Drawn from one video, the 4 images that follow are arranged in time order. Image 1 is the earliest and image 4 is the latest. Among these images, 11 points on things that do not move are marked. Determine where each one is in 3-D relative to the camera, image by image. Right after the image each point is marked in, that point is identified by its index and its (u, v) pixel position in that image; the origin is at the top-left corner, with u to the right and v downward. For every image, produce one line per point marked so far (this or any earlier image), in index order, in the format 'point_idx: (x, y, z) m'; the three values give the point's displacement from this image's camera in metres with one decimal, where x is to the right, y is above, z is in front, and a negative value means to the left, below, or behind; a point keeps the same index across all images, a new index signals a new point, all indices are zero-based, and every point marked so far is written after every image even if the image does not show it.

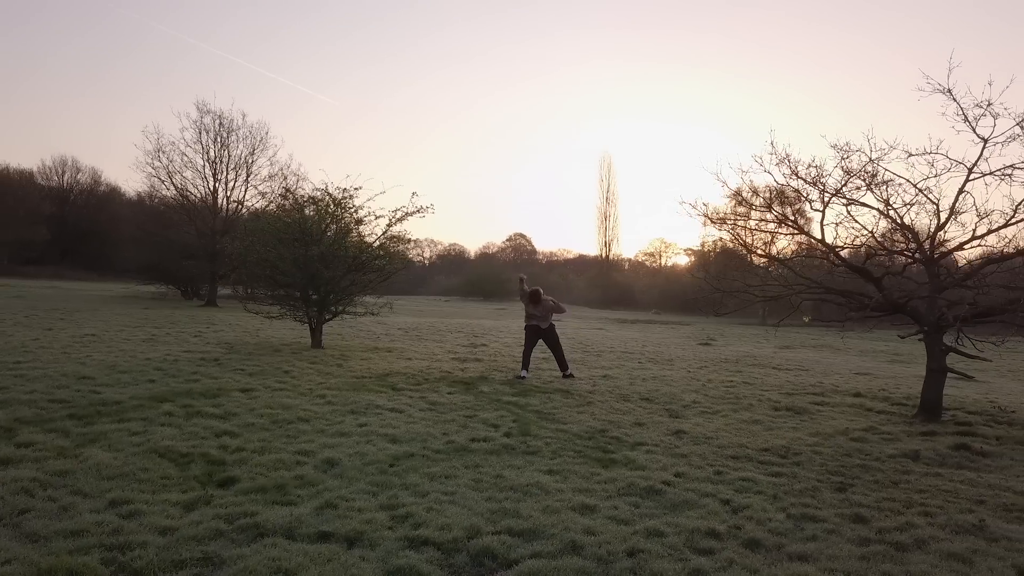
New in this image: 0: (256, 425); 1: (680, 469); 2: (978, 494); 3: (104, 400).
0: (-2.6, -1.4, +5.9) m
1: (+1.5, -1.6, +5.1) m
2: (+3.9, -1.7, +4.8) m
3: (-4.6, -1.3, +6.6) m
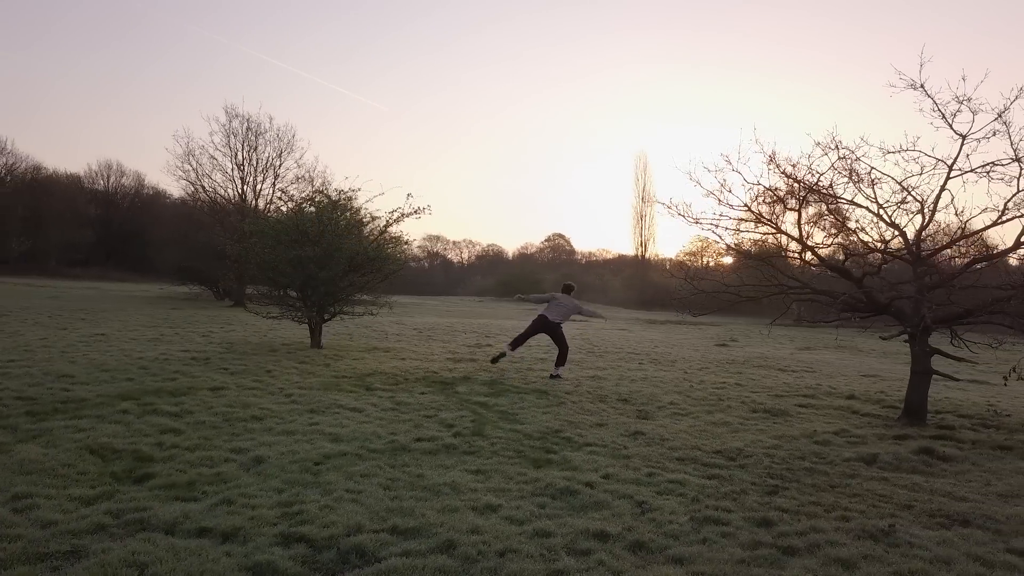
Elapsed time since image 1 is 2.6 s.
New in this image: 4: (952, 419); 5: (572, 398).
0: (-3.2, -1.4, +6.0) m
1: (+0.9, -1.6, +5.1) m
2: (+3.3, -1.7, +4.7) m
3: (-5.2, -1.3, +6.8) m
4: (+7.8, -2.3, +10.2) m
5: (+1.1, -1.9, +9.9) m
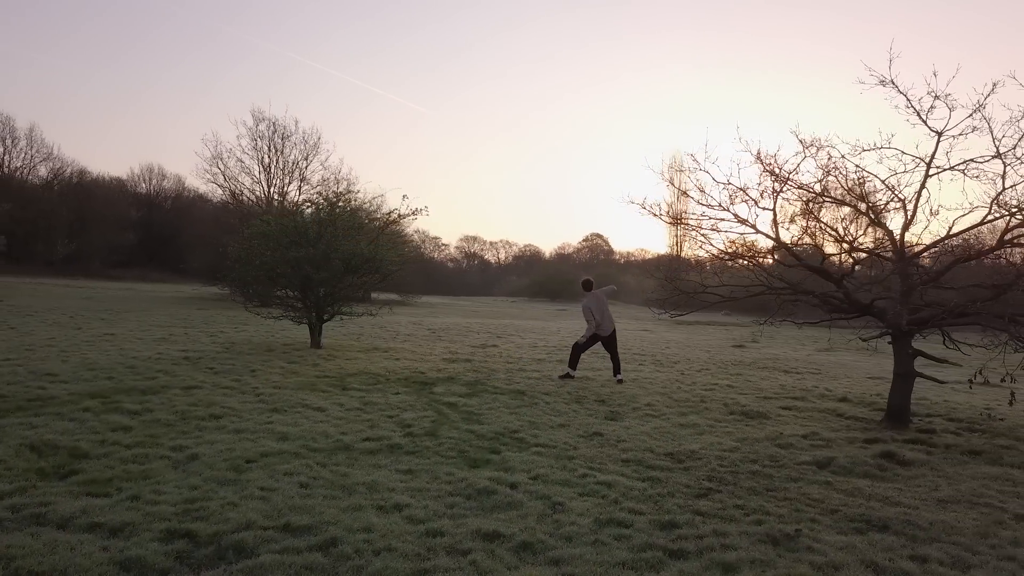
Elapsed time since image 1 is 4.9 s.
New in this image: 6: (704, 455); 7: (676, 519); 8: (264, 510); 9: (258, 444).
0: (-3.7, -1.4, +6.2) m
1: (+0.3, -1.6, +5.1) m
2: (+2.7, -1.7, +4.6) m
3: (-5.7, -1.3, +7.0) m
4: (+7.3, -2.3, +10.0) m
5: (+0.6, -1.9, +9.9) m
6: (+2.1, -1.8, +6.3) m
7: (+1.1, -1.6, +4.0) m
8: (-1.6, -1.4, +3.7) m
9: (-2.4, -1.5, +5.5) m
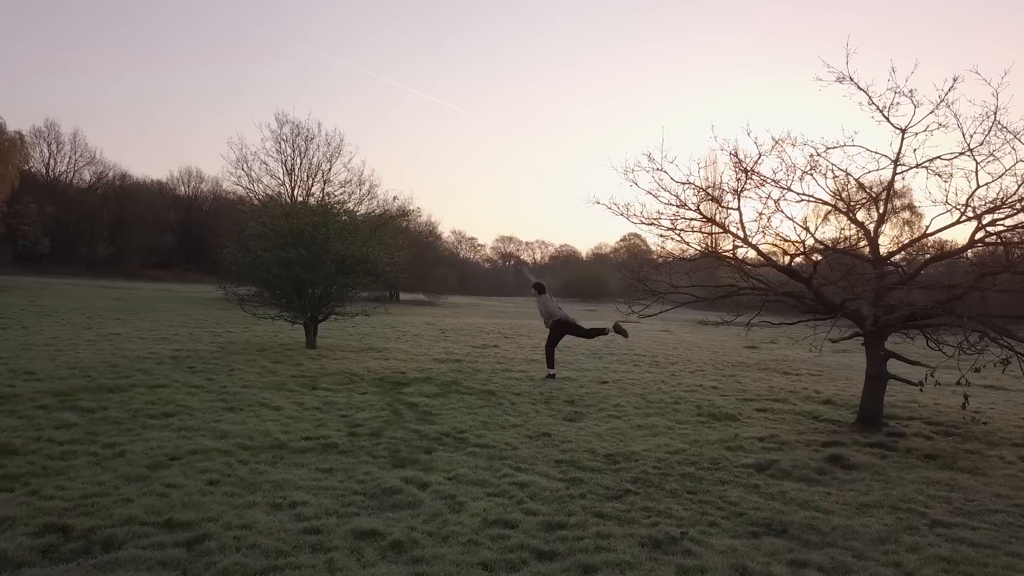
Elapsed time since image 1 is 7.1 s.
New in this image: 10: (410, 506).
0: (-4.4, -1.4, +6.3) m
1: (-0.4, -1.6, +5.1) m
2: (+1.9, -1.7, +4.6) m
3: (-6.3, -1.3, +7.3) m
4: (+6.8, -2.3, +9.8) m
5: (+0.1, -1.9, +9.9) m
6: (+1.4, -1.8, +6.3) m
7: (+0.4, -1.6, +4.0) m
8: (-2.3, -1.4, +3.7) m
9: (-3.1, -1.5, +5.6) m
10: (-0.7, -1.6, +4.2) m
